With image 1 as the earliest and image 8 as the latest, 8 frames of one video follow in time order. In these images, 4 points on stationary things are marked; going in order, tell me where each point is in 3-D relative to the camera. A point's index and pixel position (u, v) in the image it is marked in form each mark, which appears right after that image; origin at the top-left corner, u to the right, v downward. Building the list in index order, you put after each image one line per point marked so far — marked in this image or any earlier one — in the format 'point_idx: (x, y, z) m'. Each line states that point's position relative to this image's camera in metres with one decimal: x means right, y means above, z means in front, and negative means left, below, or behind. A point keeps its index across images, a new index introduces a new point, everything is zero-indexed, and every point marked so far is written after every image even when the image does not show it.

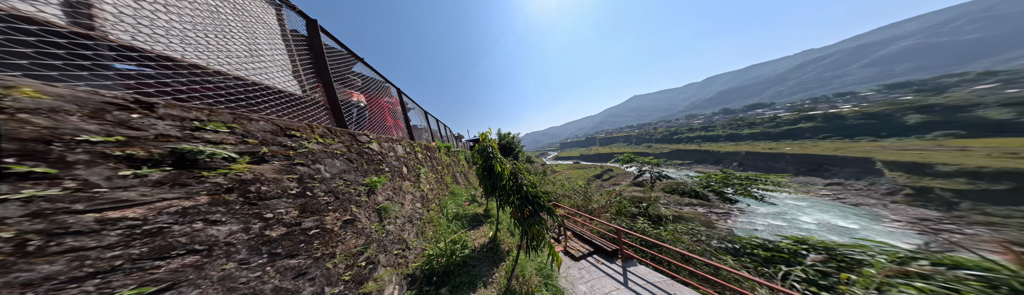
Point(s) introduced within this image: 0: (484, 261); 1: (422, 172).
0: (0.0, -2.4, +3.0) m
1: (-2.3, -0.6, +3.7) m
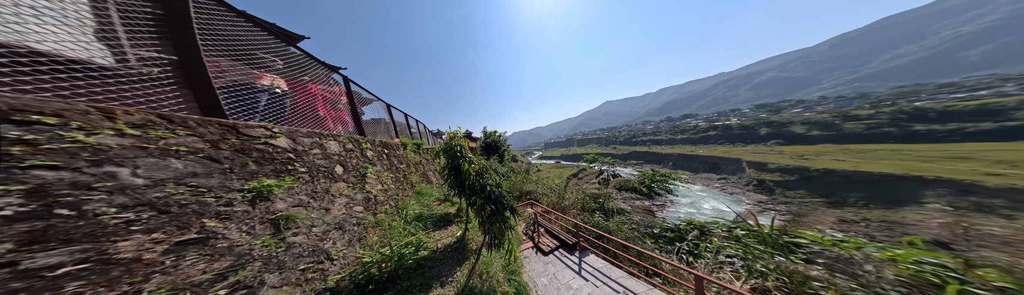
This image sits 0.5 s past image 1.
0: (-1.5, -2.5, +3.2) m
1: (-3.8, -0.7, +3.6) m
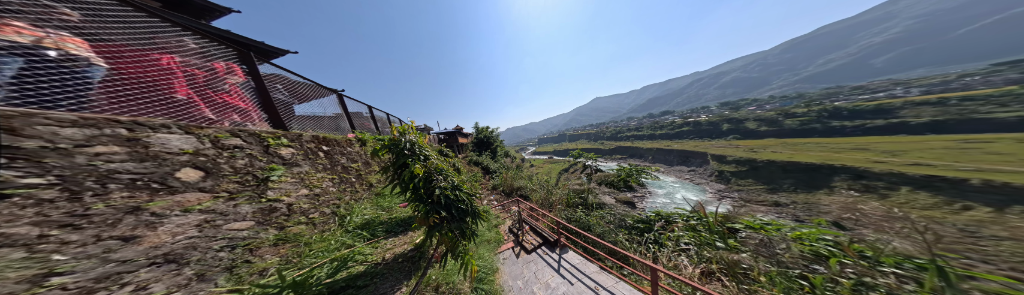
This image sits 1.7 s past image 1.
0: (-2.3, -2.3, +2.4) m
1: (-4.6, -0.5, +2.6) m
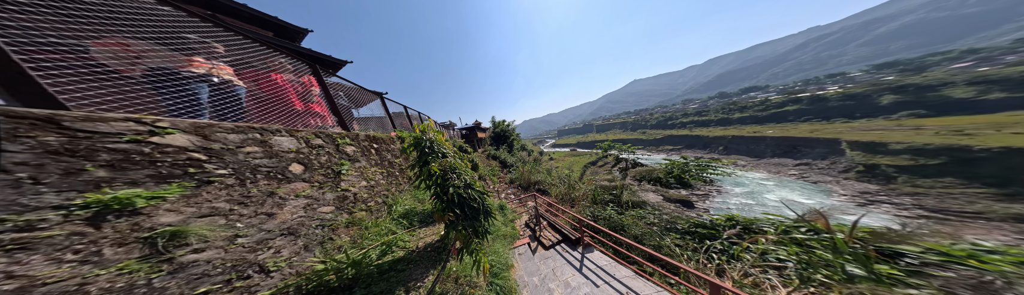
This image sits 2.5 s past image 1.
0: (-2.0, -2.5, +2.9) m
1: (-4.3, -0.6, +3.4) m
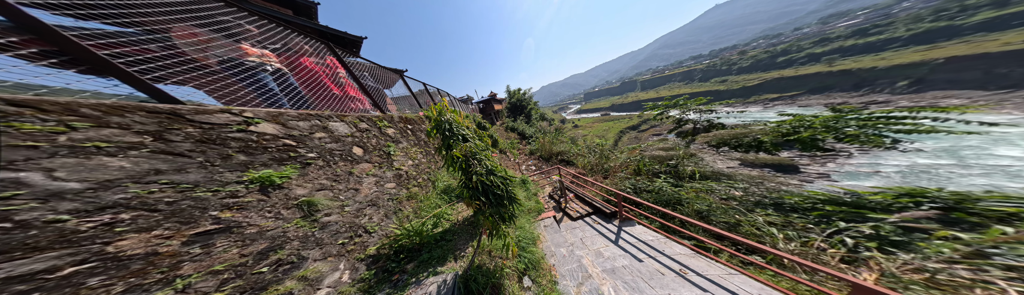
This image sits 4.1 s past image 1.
0: (-1.2, -2.1, +3.3) m
1: (-3.4, -0.3, +4.0) m
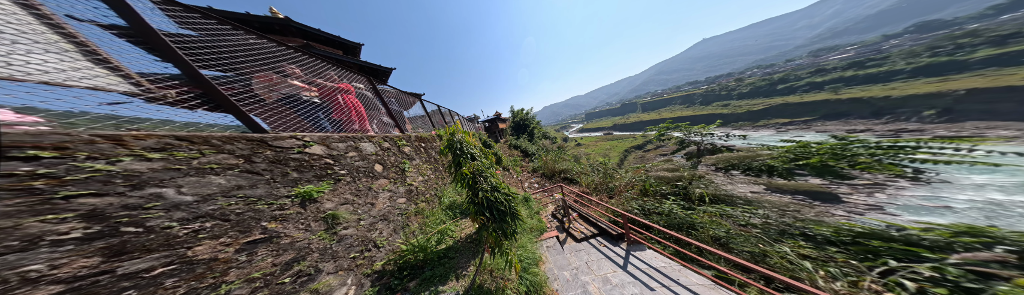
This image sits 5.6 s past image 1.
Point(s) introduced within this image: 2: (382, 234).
0: (-1.1, -2.6, +3.3) m
1: (-3.3, -0.8, +4.3) m
2: (-2.8, -1.9, +2.8) m
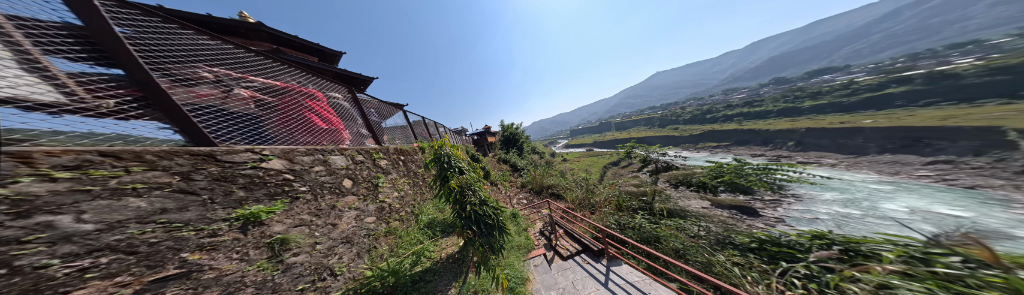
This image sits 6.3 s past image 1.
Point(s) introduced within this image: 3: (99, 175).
0: (-1.6, -2.9, +3.1) m
1: (-3.8, -1.1, +3.9) m
2: (-3.2, -2.1, +2.5) m
3: (-2.9, -0.2, +0.9) m
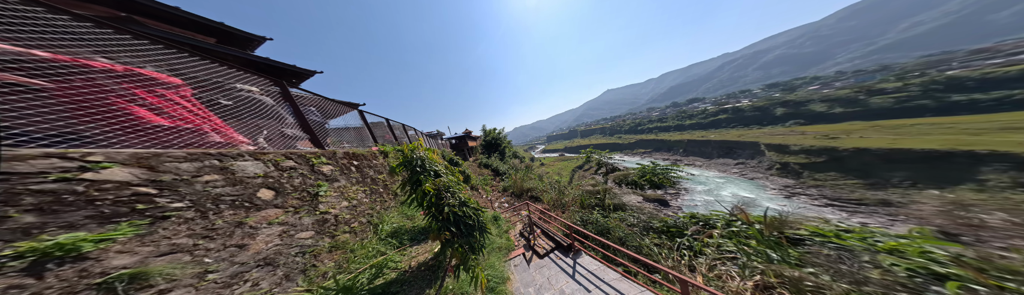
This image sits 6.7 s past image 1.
0: (-2.0, -2.7, +2.7) m
1: (-4.4, -1.0, +3.1) m
2: (-3.4, -1.9, +1.8) m
3: (-2.8, +0.1, +0.4) m
